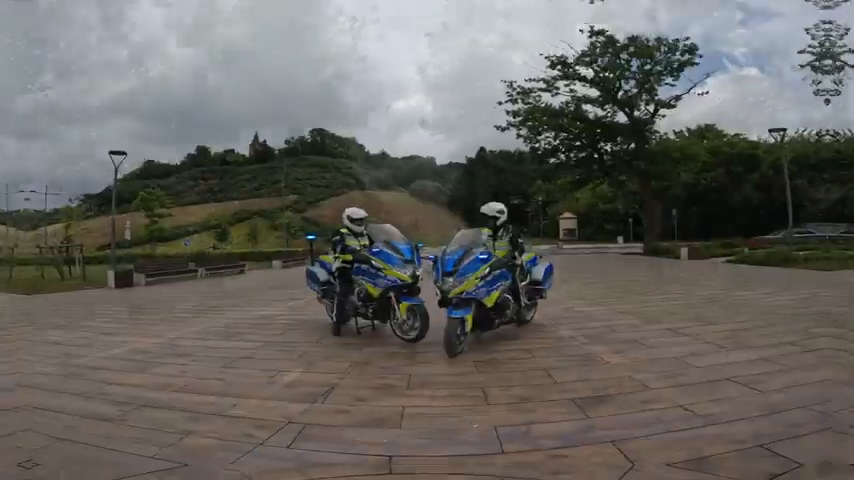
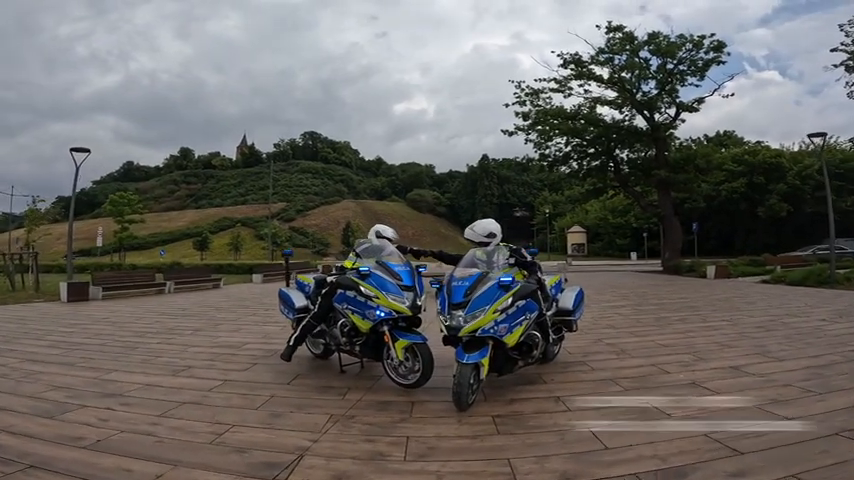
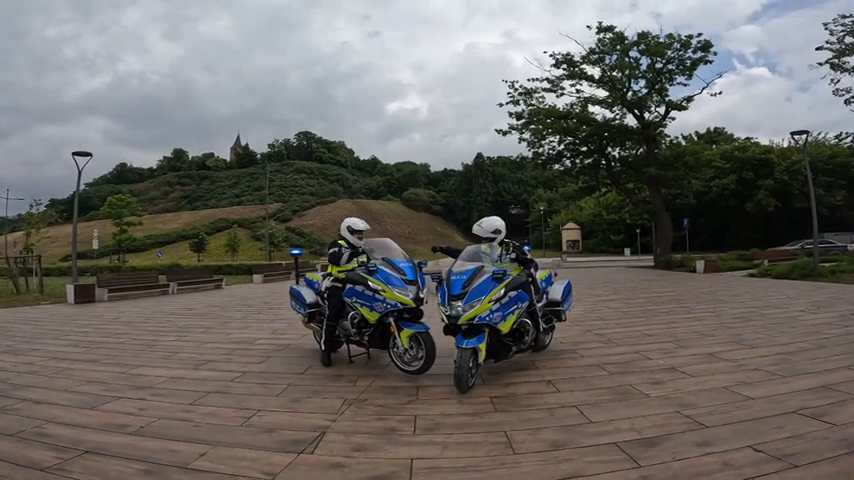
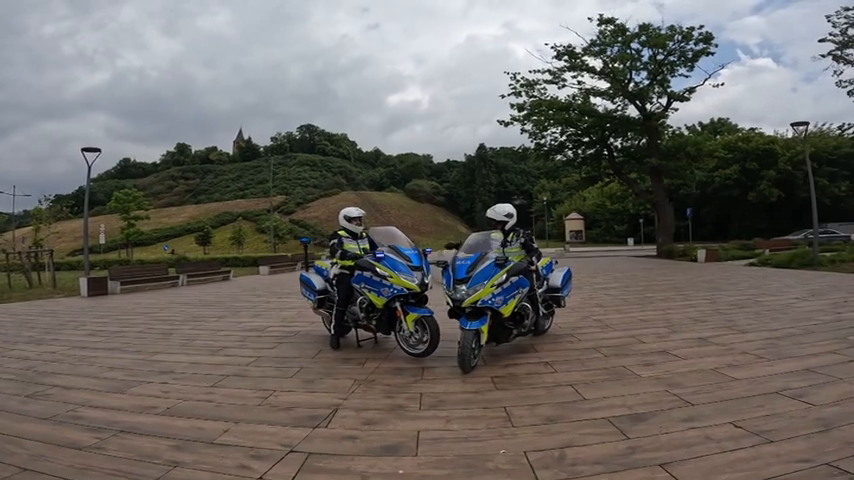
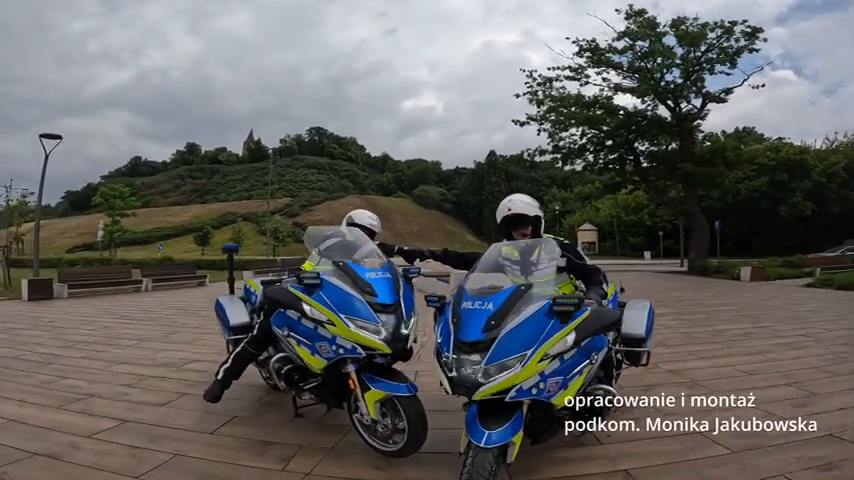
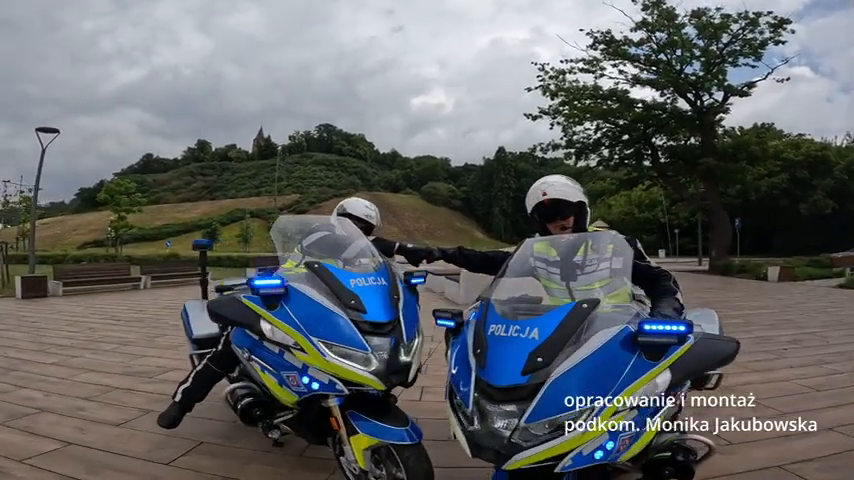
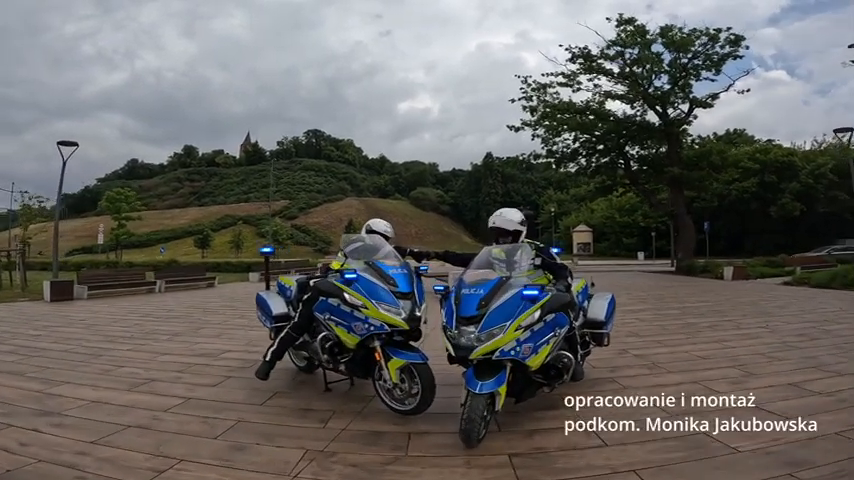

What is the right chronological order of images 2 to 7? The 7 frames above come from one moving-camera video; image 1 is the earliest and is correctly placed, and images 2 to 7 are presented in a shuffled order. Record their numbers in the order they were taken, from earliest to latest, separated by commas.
4, 3, 2, 7, 5, 6
